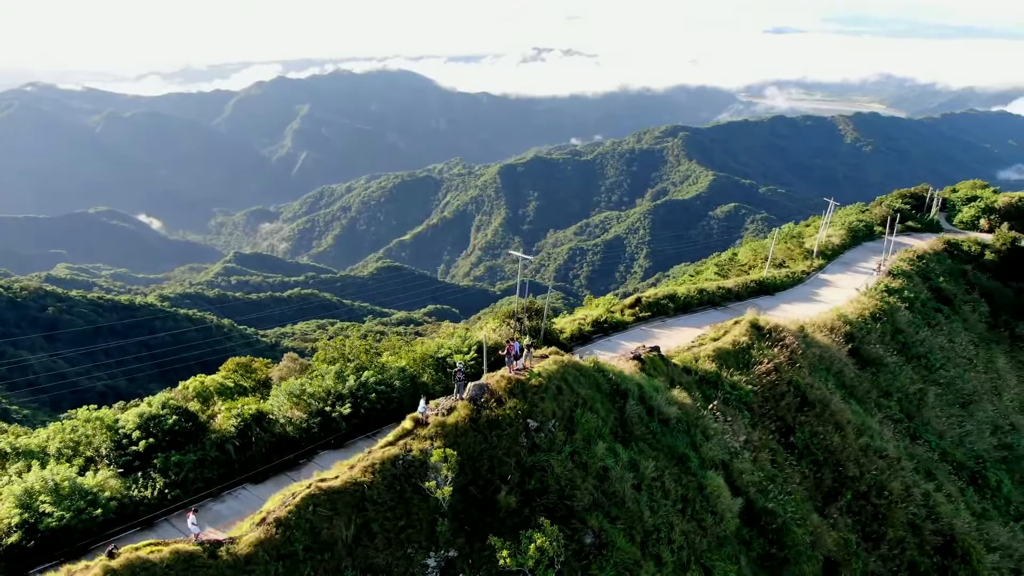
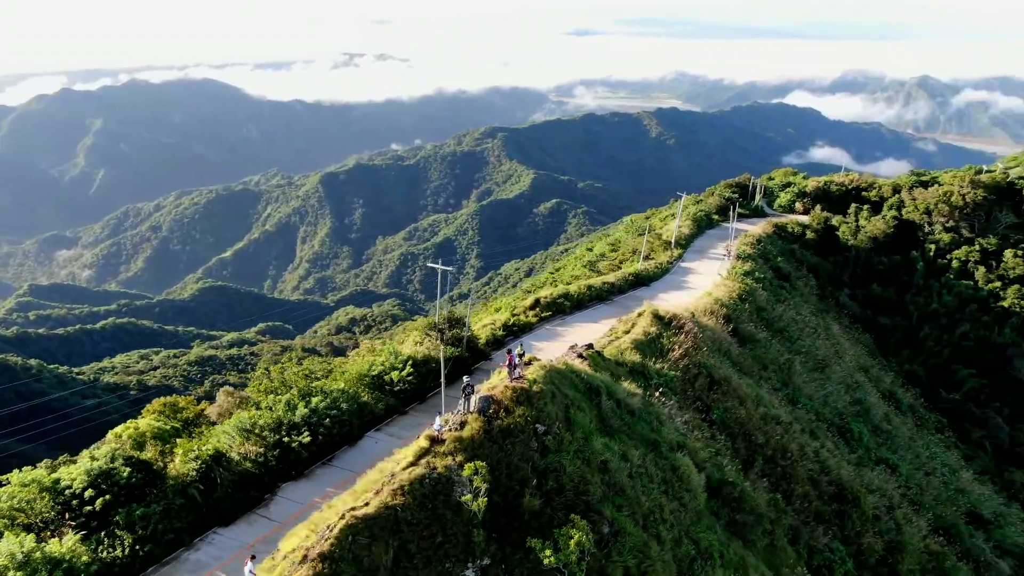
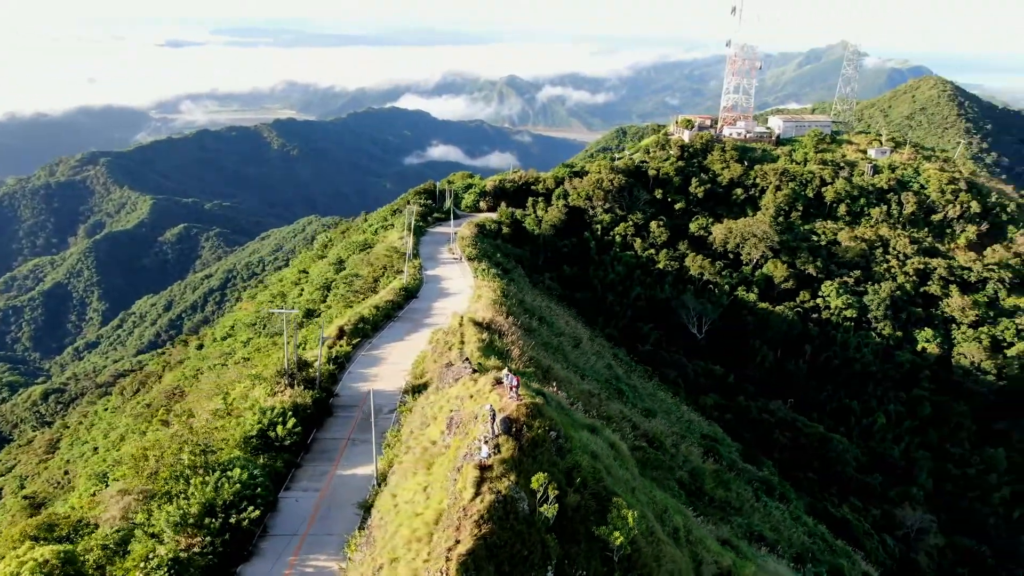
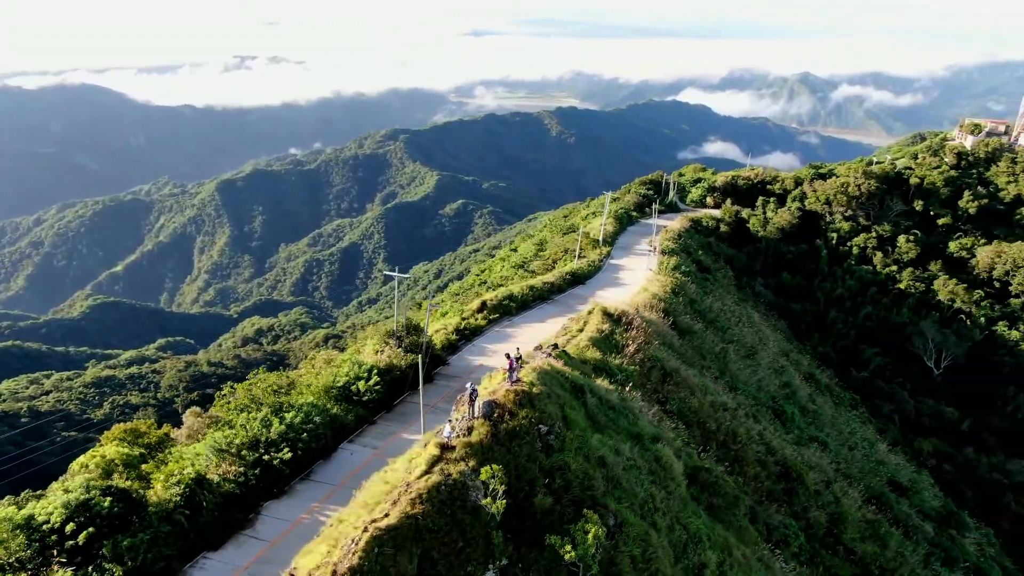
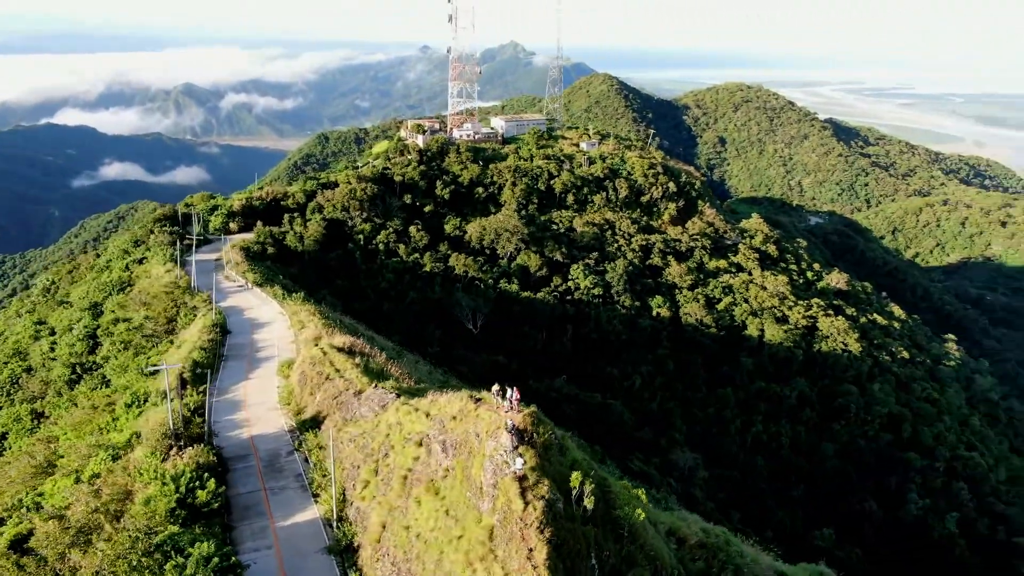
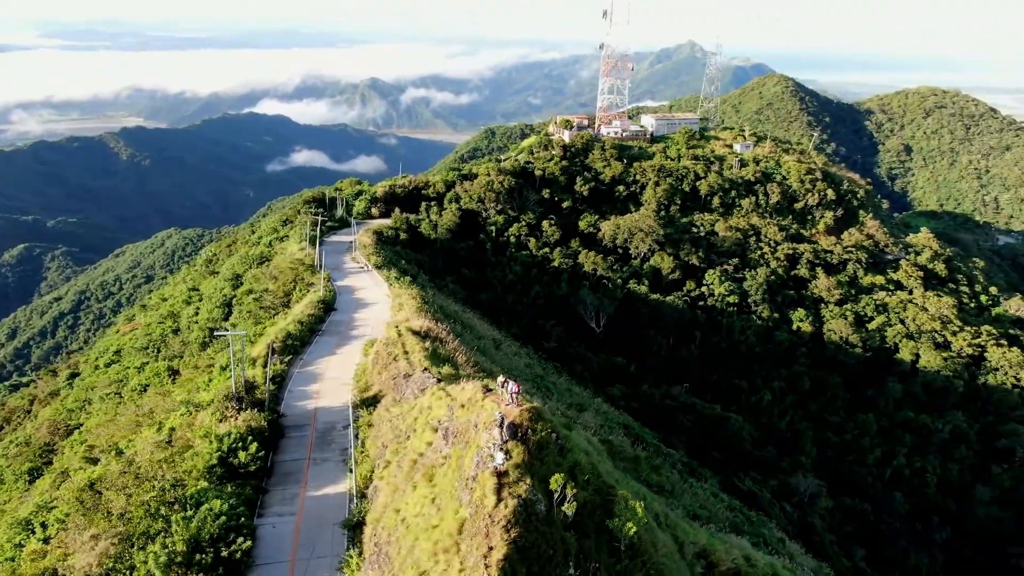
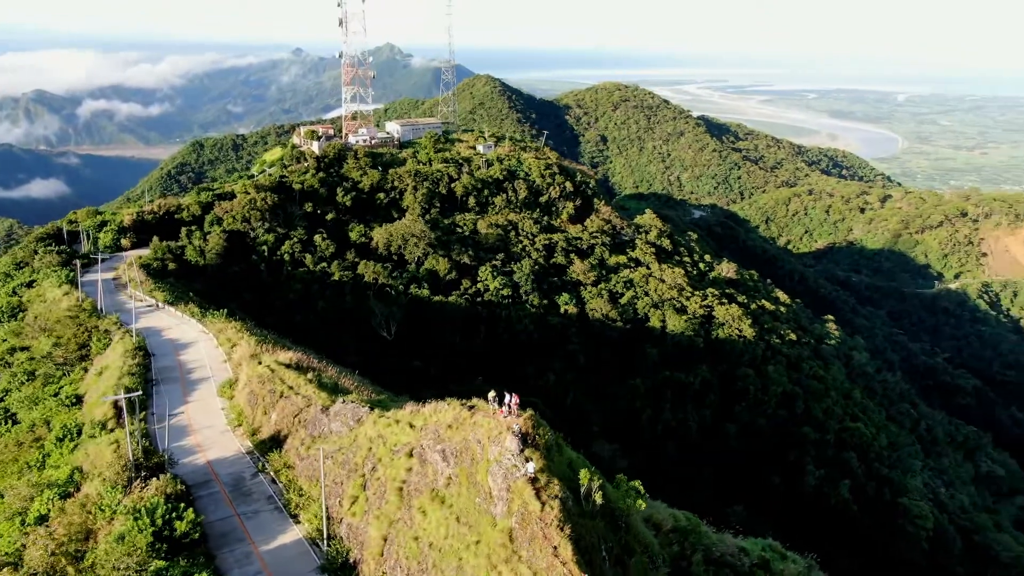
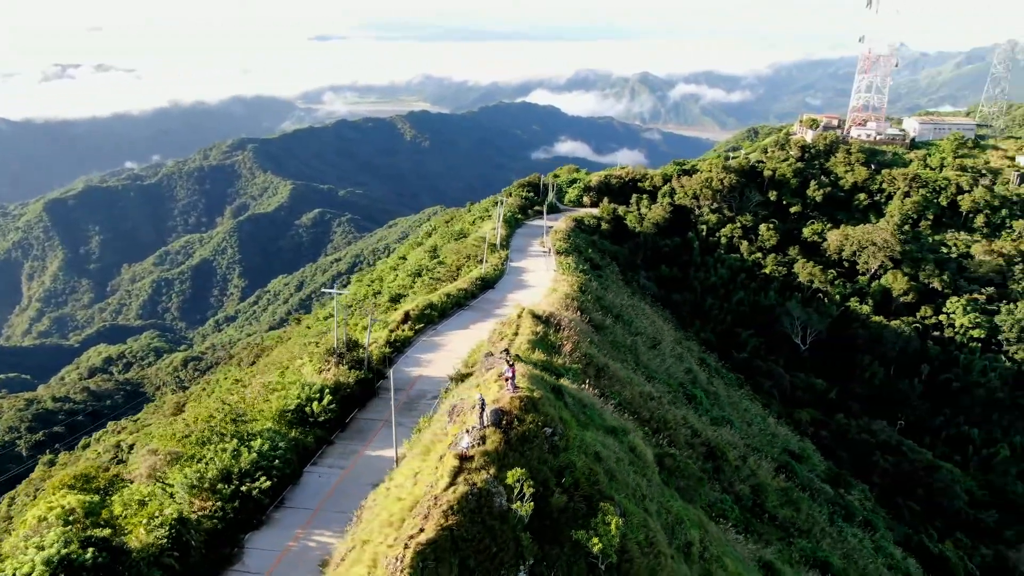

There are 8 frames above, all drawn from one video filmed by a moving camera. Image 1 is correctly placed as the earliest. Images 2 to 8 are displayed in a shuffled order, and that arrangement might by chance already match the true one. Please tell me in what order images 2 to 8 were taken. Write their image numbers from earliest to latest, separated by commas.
2, 4, 8, 3, 6, 5, 7
